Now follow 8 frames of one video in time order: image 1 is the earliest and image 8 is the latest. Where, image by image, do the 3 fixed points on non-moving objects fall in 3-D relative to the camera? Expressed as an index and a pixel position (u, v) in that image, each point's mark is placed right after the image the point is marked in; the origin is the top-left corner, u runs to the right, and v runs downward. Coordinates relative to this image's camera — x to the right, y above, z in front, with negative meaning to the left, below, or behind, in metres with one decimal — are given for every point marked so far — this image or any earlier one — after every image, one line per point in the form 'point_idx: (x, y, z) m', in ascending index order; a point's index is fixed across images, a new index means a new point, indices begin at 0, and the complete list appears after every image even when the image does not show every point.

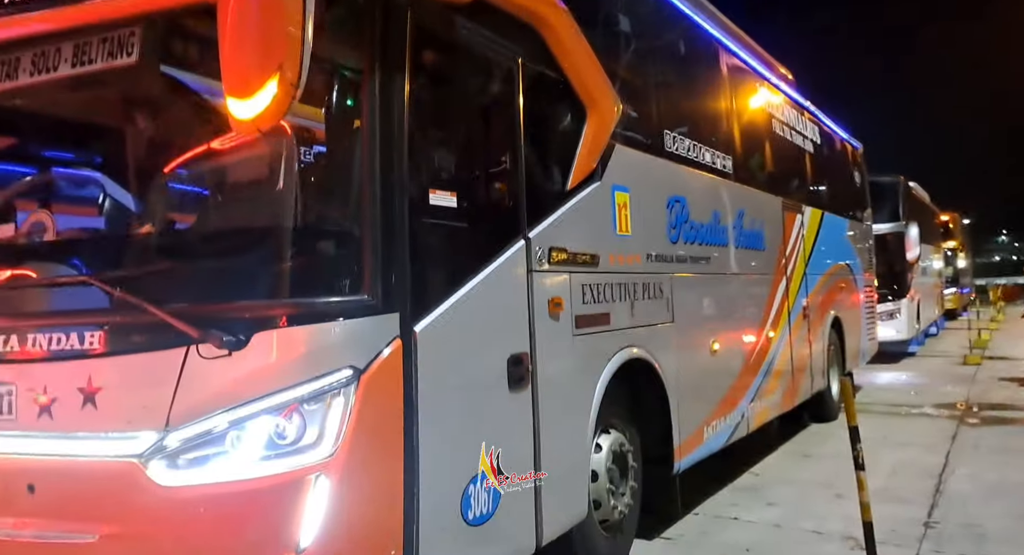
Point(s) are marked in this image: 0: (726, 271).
0: (+1.7, 0.0, +6.1) m
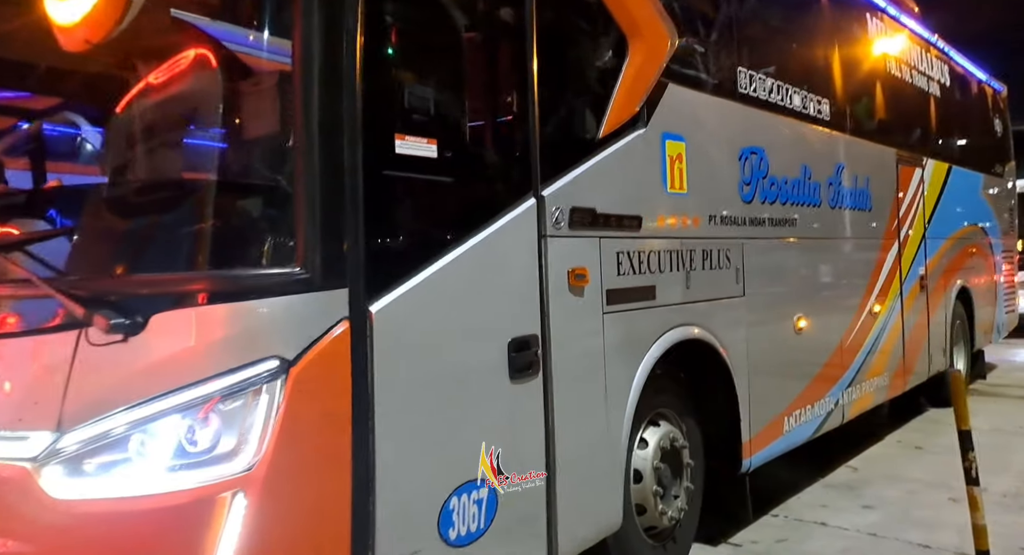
0: (+2.2, +0.3, +5.3) m
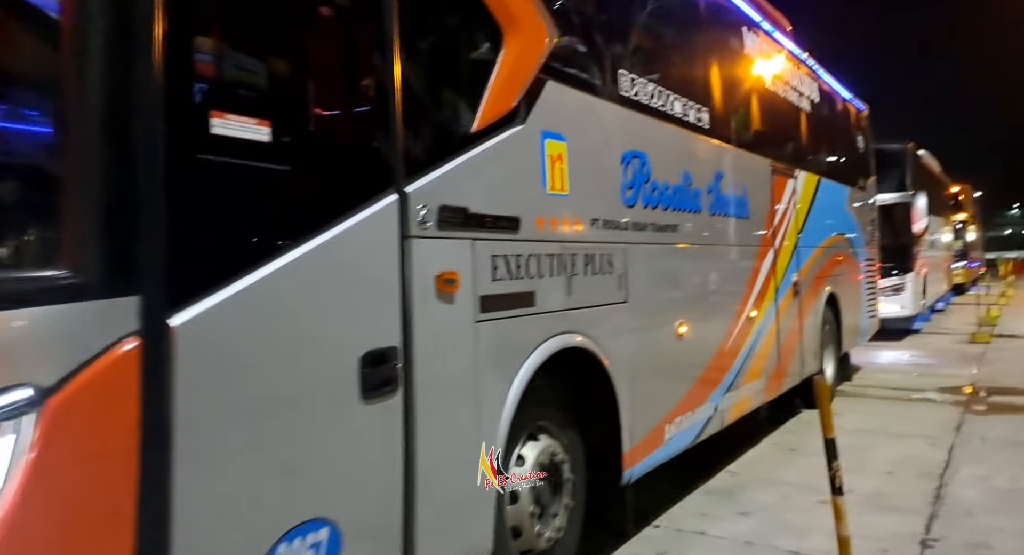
0: (+1.4, +0.3, +5.3) m
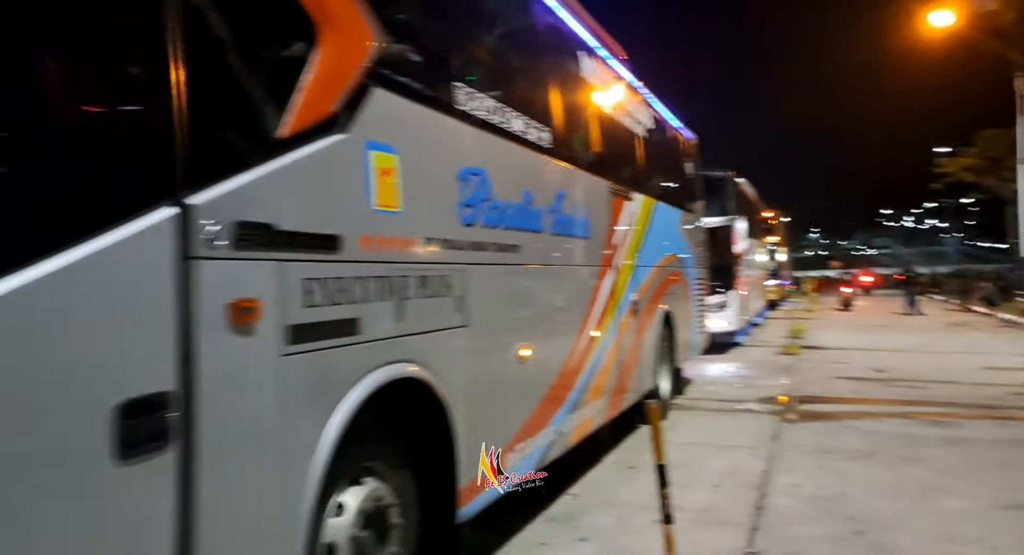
0: (+0.2, +0.1, +5.2) m
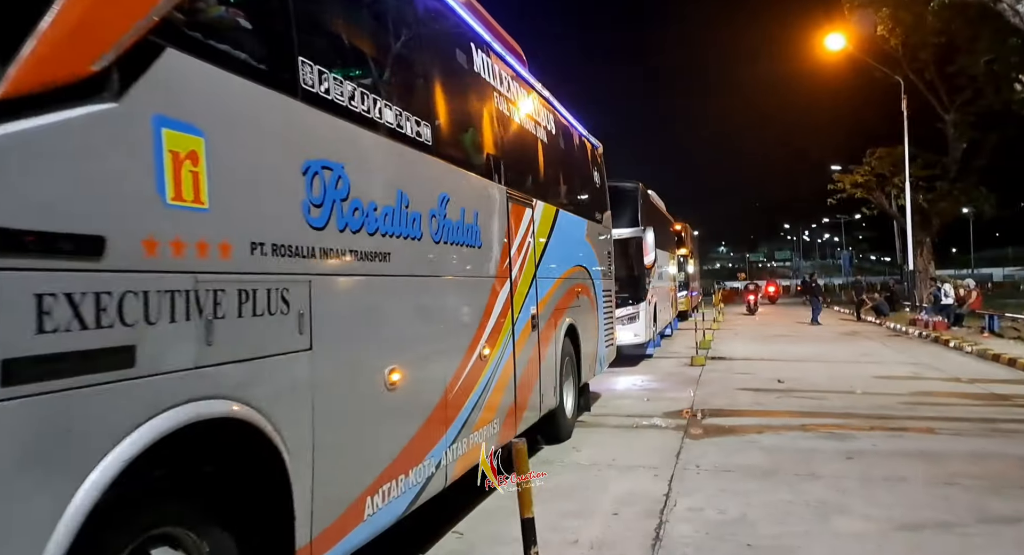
0: (-0.6, 0.0, +4.6) m
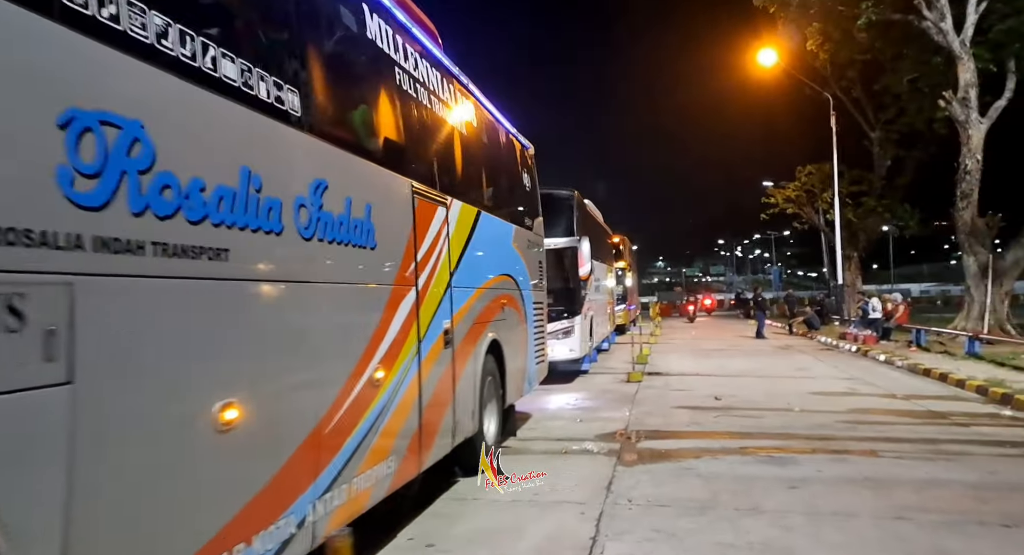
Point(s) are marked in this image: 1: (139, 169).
0: (-1.1, 0.0, +3.6) m
1: (-1.3, +0.4, +2.6) m
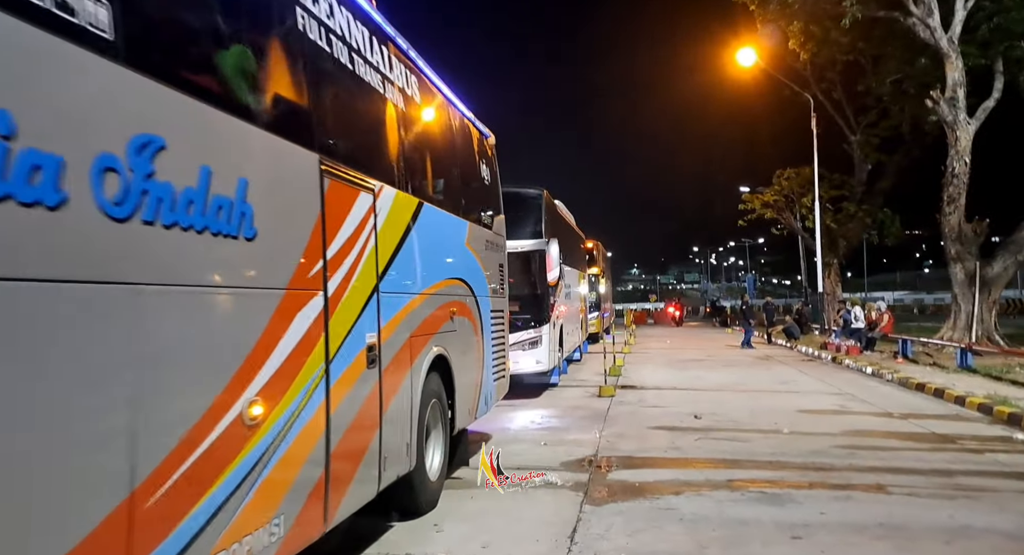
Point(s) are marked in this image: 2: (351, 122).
0: (-1.4, 0.0, +2.3) m
1: (-1.6, +0.4, +1.3) m
2: (-1.1, +1.1, +5.3) m
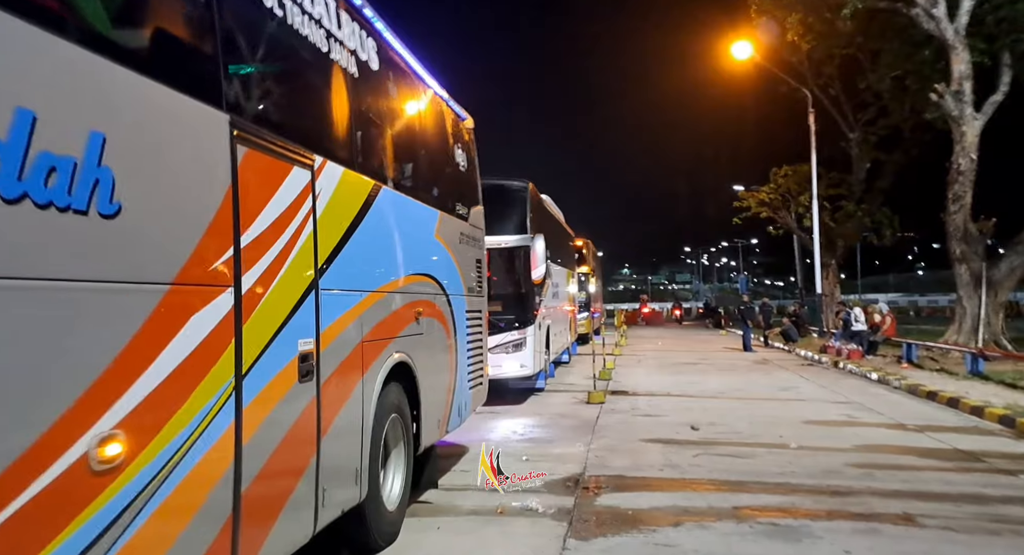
0: (-1.6, 0.0, +1.4) m
1: (-1.7, +0.4, +0.4) m
2: (-1.3, +1.1, +4.3) m
